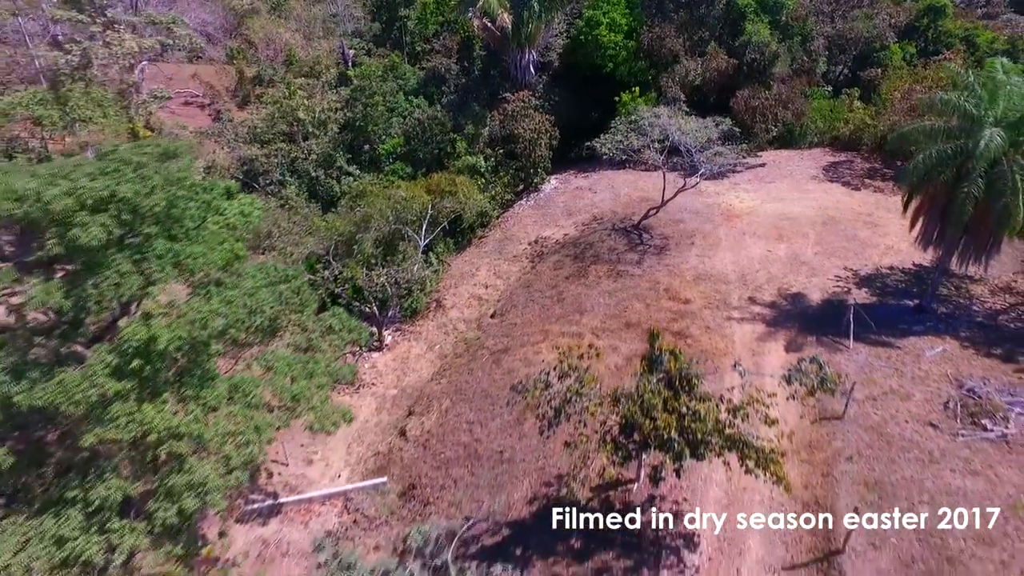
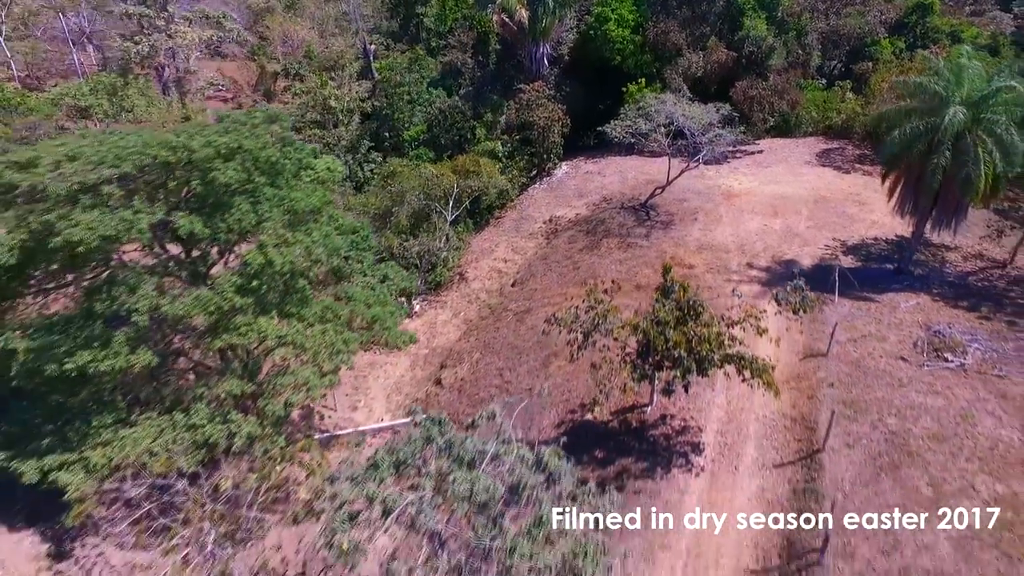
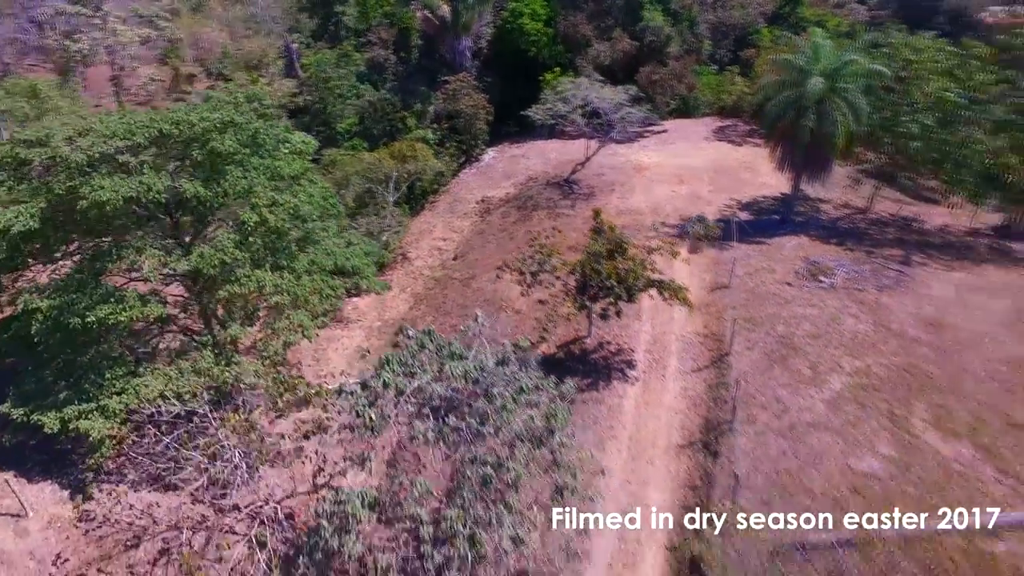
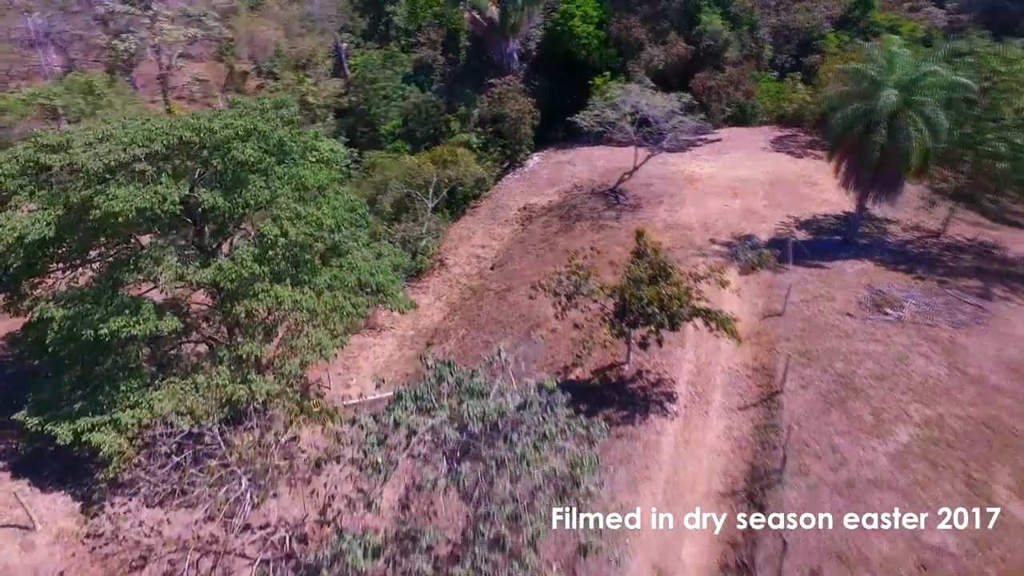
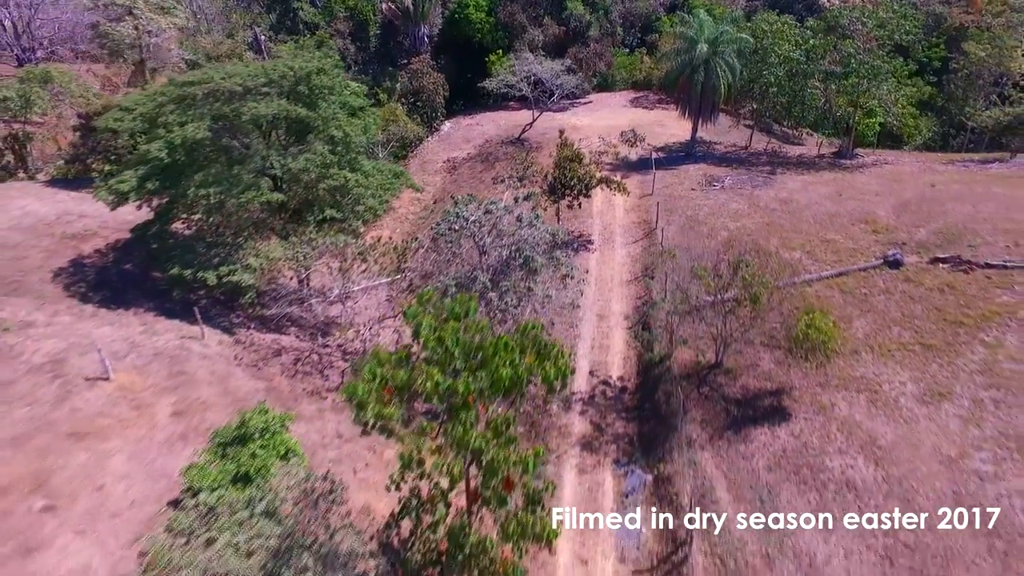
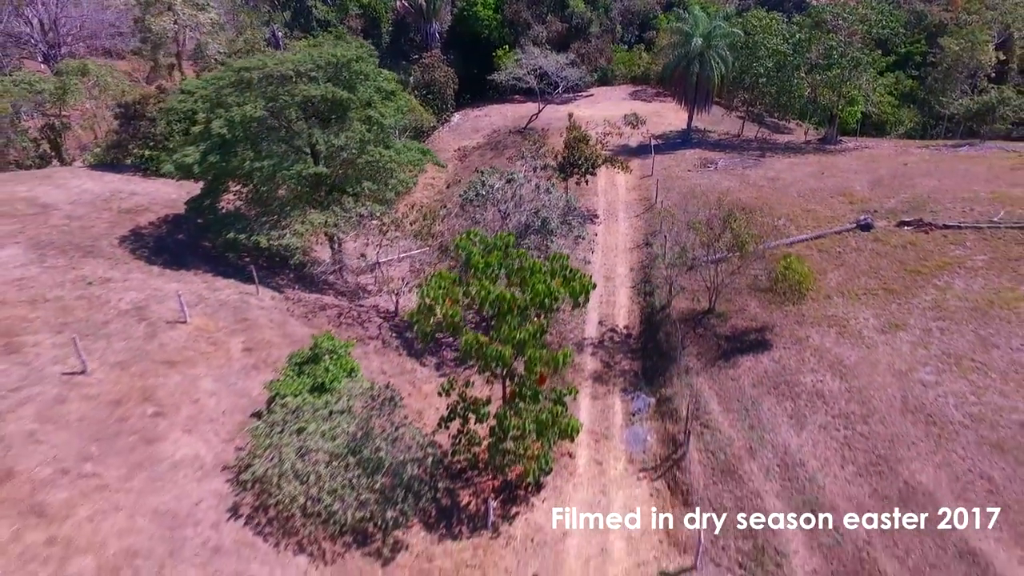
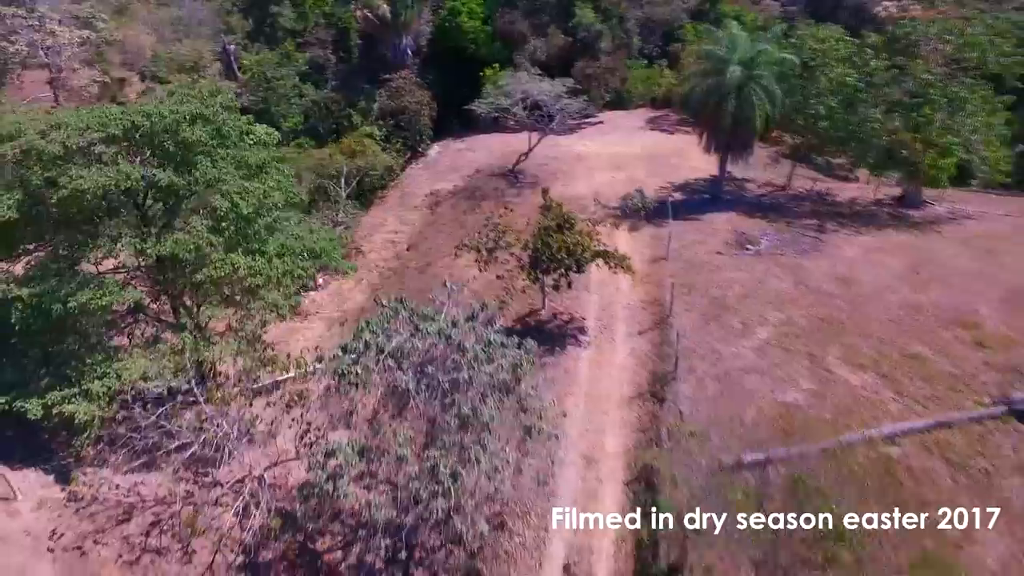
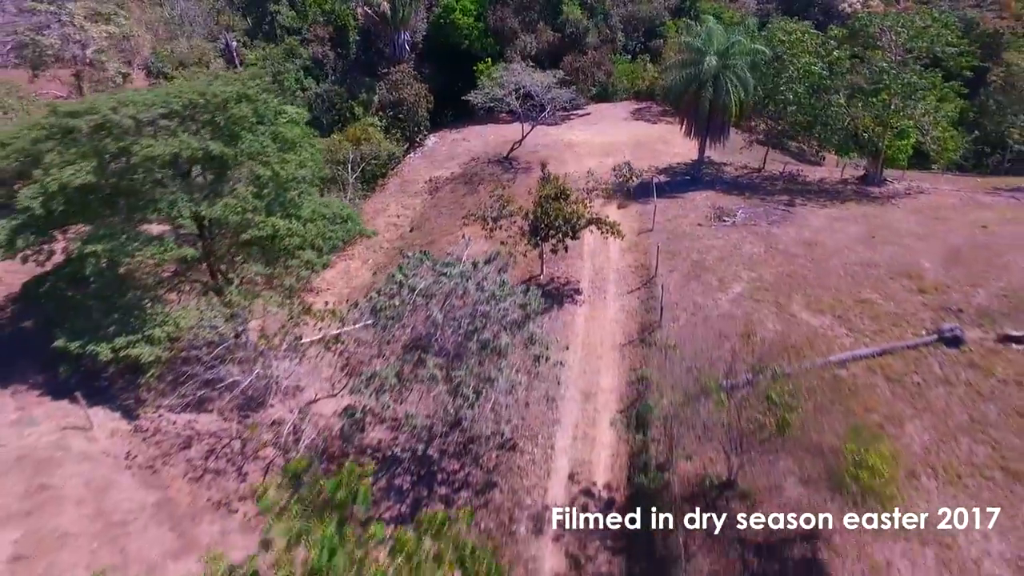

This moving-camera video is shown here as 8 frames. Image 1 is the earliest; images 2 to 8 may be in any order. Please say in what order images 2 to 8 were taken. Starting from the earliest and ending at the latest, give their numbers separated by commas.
2, 4, 3, 7, 8, 5, 6
